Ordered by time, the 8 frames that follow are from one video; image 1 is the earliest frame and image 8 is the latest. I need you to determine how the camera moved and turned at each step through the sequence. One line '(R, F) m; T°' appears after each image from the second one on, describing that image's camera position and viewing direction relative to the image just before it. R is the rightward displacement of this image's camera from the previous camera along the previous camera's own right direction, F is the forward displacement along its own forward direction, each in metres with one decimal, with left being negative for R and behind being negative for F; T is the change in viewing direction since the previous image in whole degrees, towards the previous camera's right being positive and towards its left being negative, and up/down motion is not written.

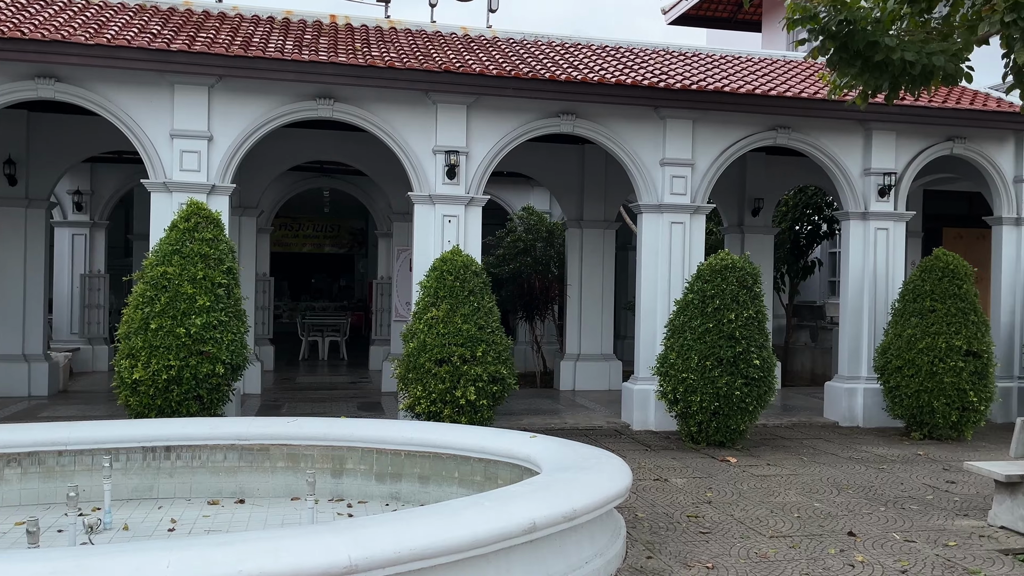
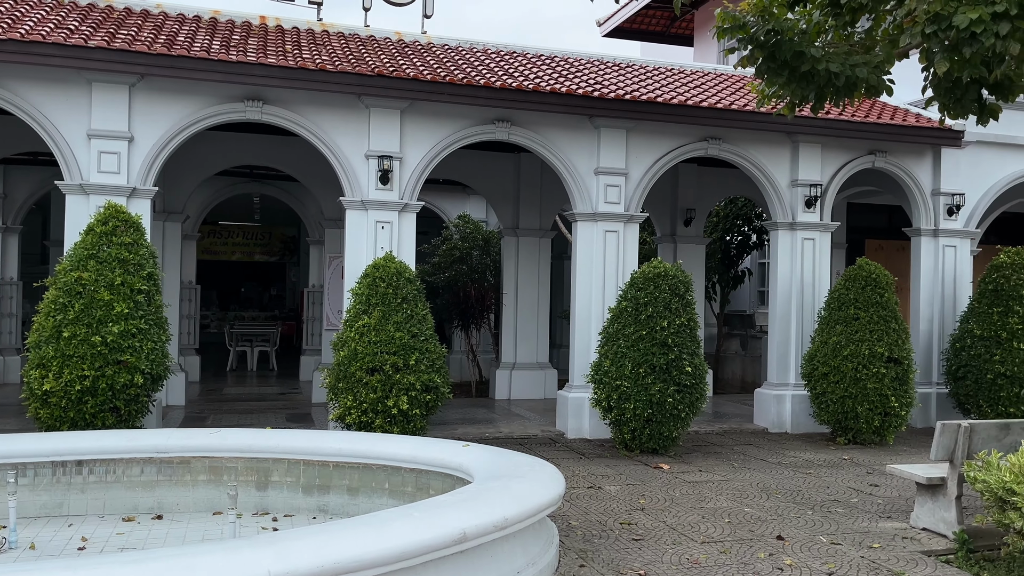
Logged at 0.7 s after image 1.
(0.0, +0.1) m; +4°
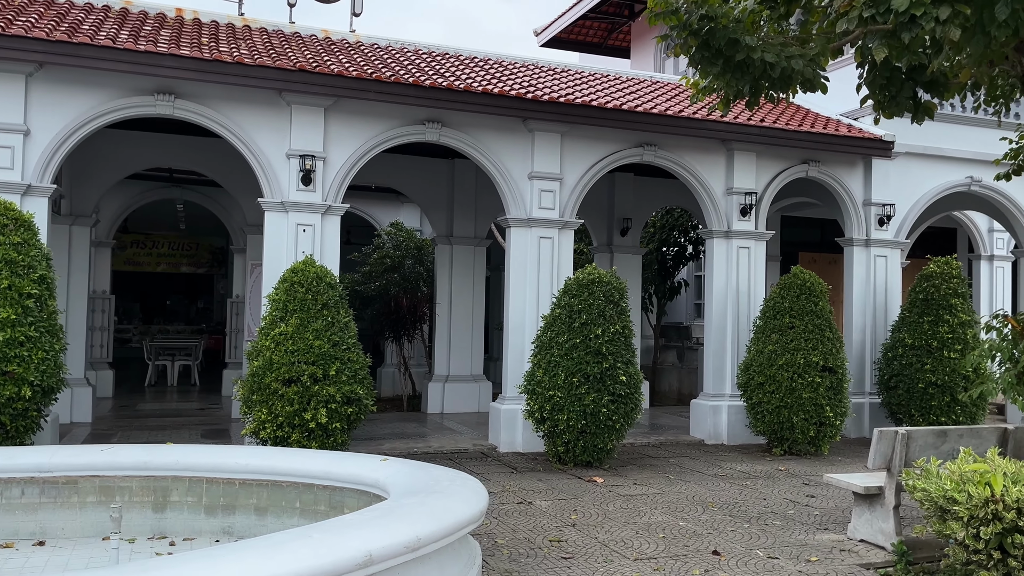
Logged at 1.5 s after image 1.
(+0.1, +0.3) m; +4°
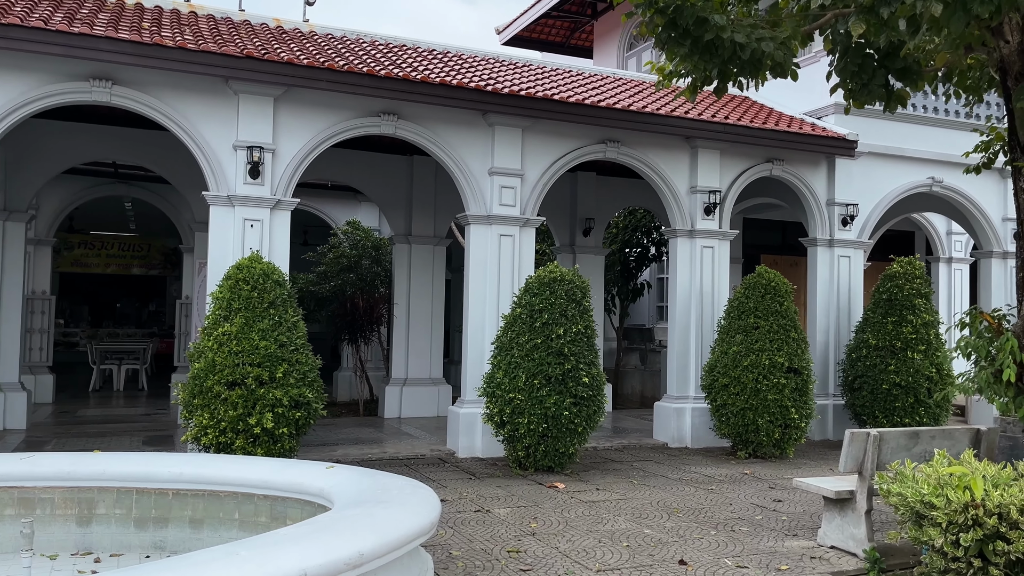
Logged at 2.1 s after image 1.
(0.0, +0.3) m; +3°
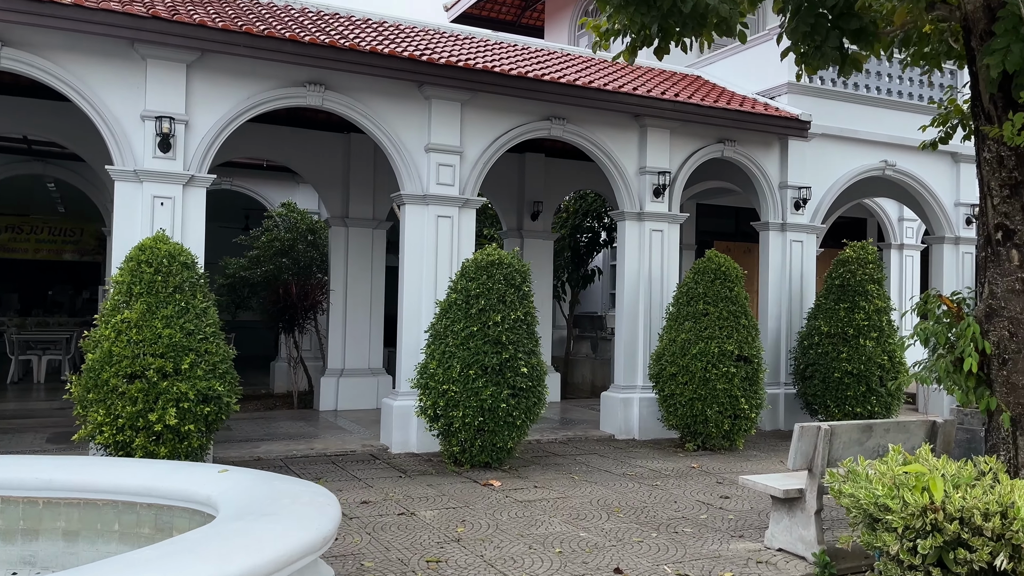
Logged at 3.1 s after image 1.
(+0.2, +0.5) m; +3°
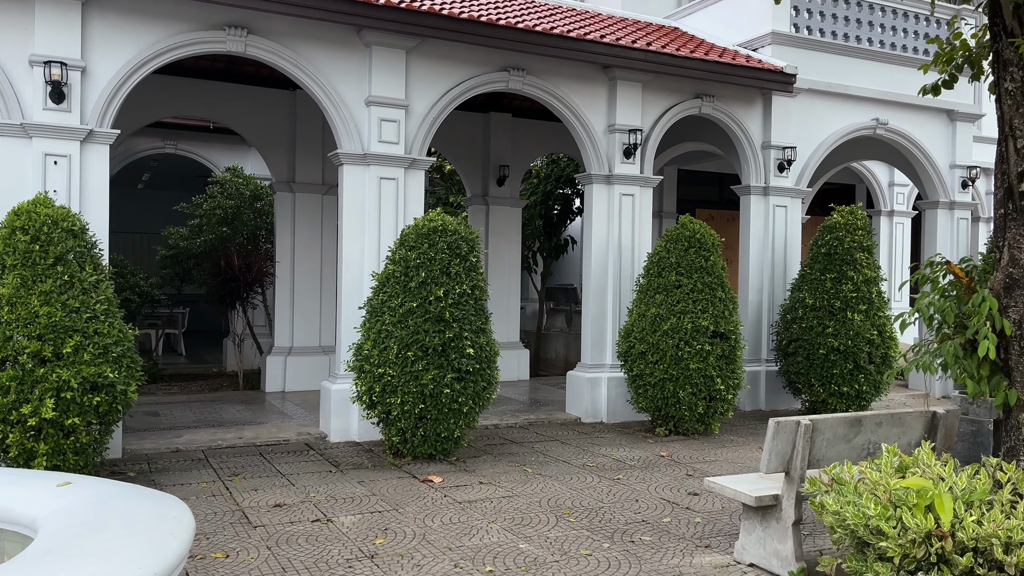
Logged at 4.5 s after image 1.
(+0.3, +0.8) m; +1°
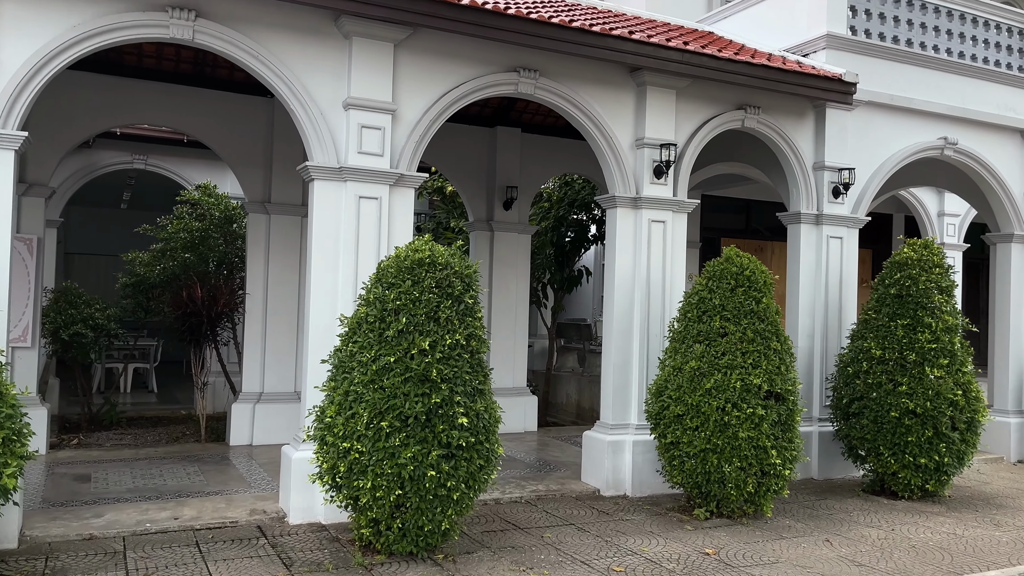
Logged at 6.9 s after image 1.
(0.0, +1.4) m; -1°
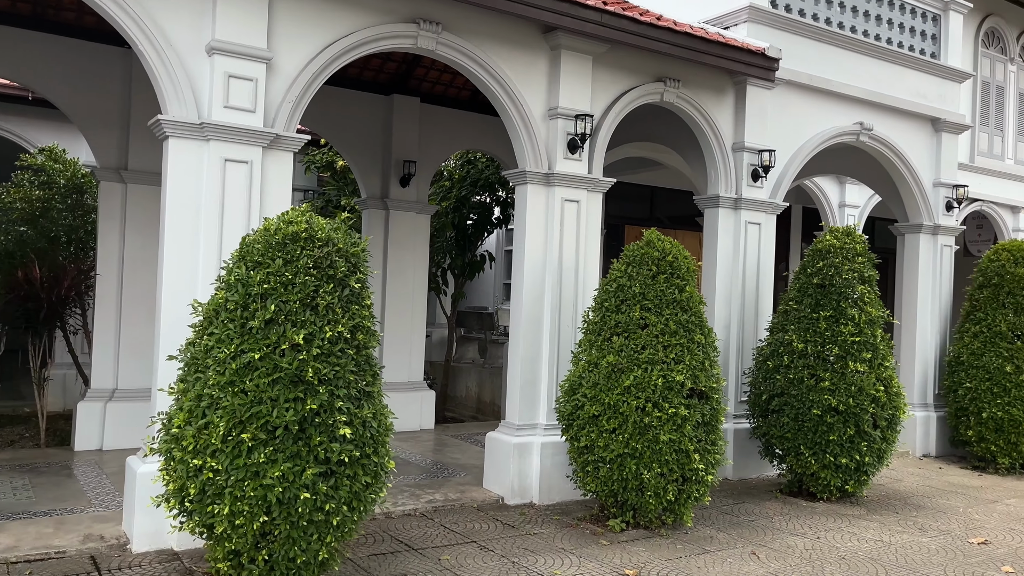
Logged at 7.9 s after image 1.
(0.0, +0.8) m; +7°
